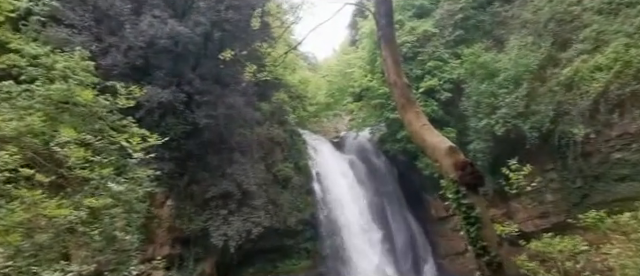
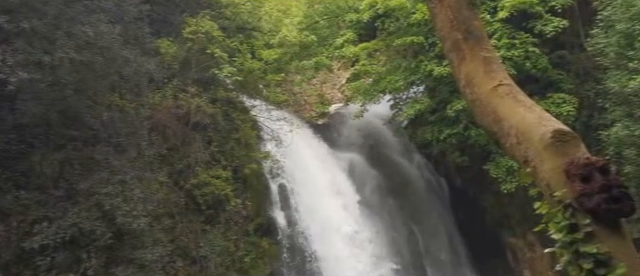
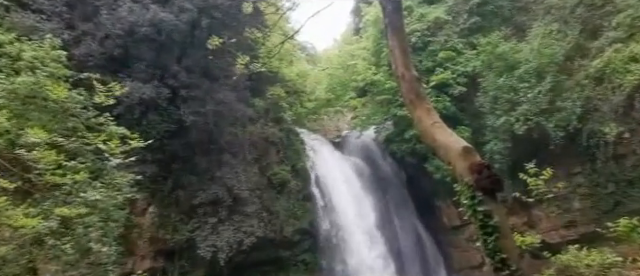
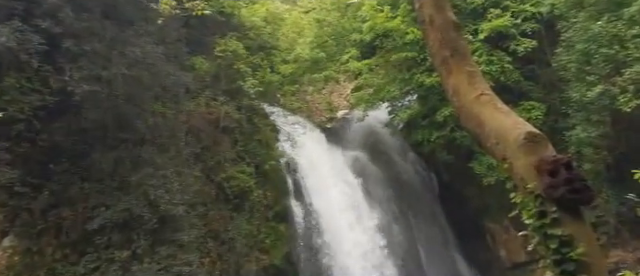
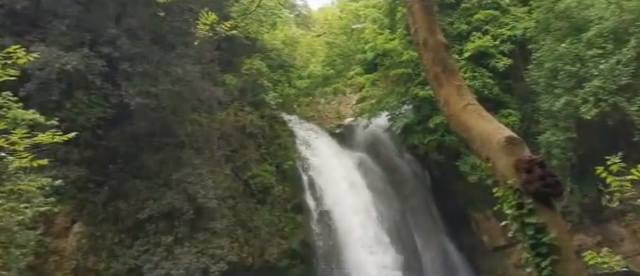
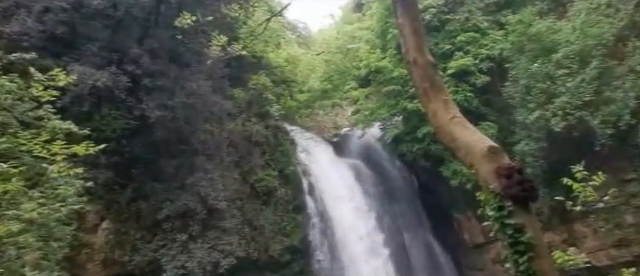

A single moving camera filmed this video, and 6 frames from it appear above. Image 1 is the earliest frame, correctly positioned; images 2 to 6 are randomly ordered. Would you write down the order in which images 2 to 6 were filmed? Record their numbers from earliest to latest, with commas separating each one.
3, 6, 5, 4, 2
